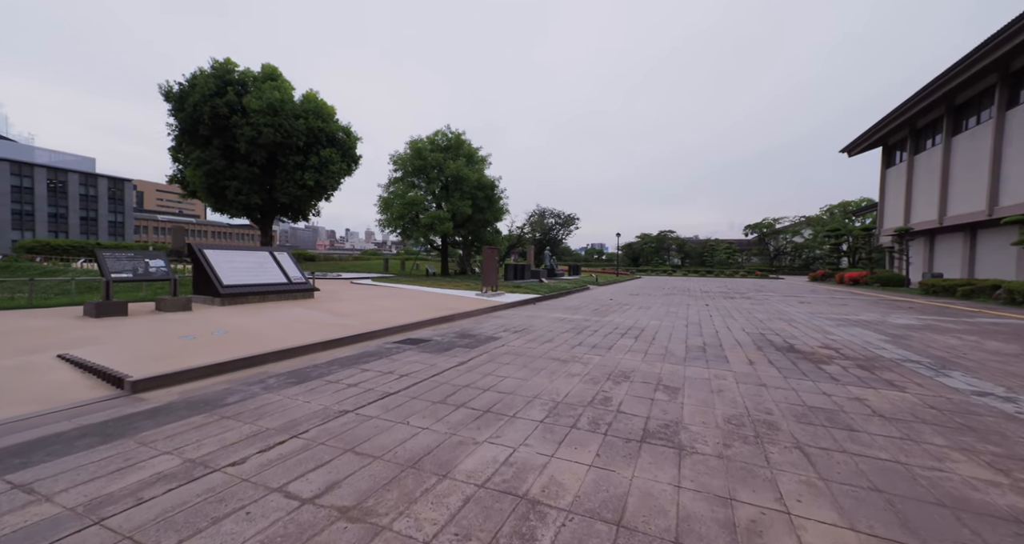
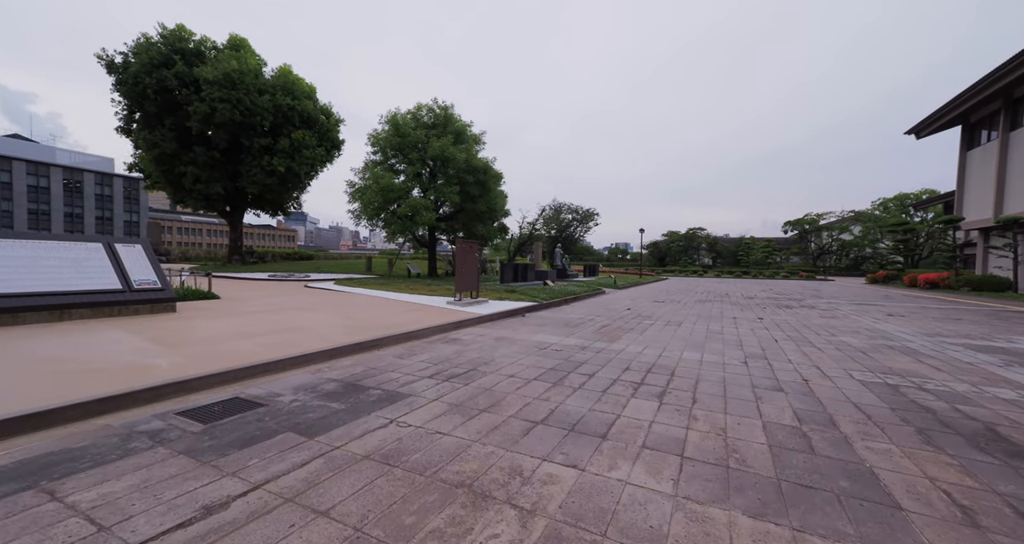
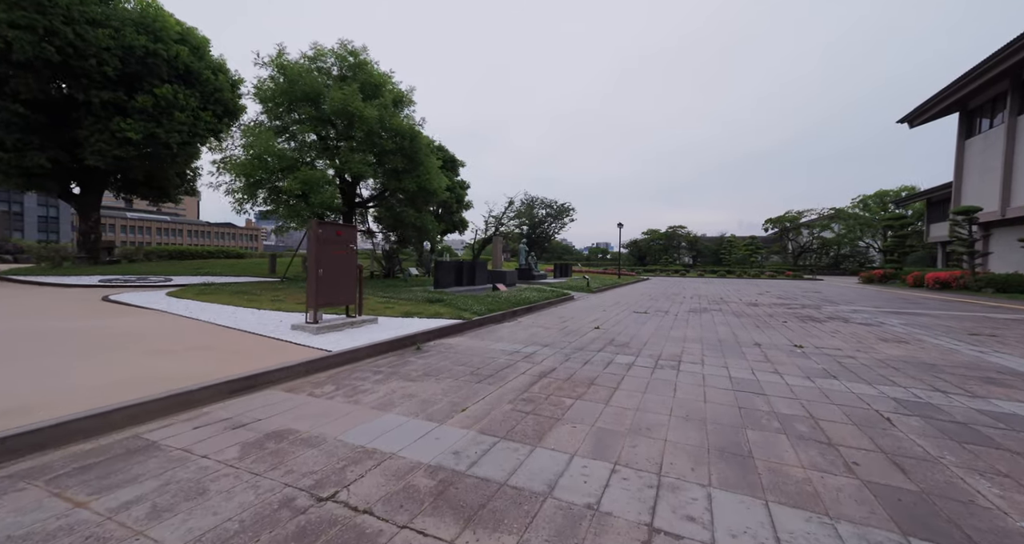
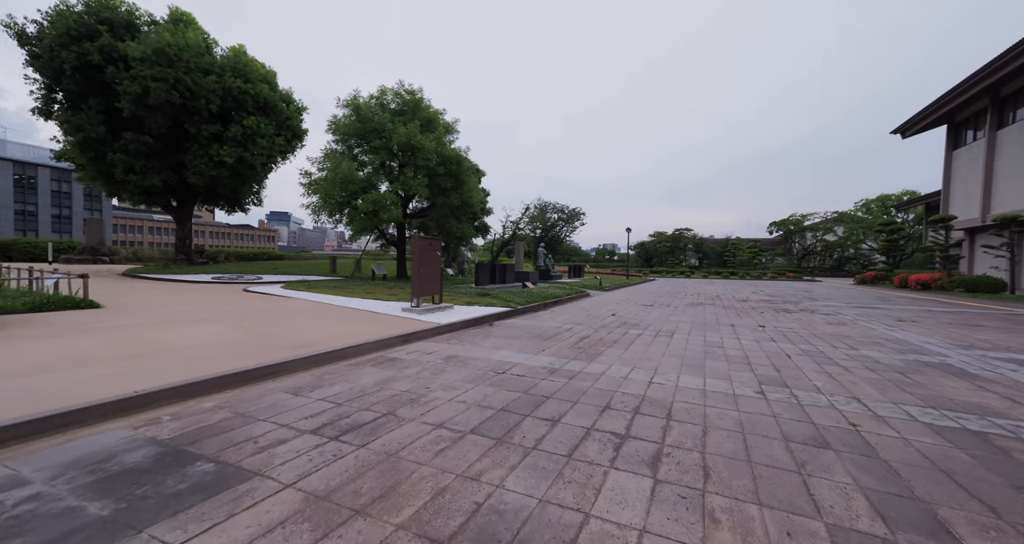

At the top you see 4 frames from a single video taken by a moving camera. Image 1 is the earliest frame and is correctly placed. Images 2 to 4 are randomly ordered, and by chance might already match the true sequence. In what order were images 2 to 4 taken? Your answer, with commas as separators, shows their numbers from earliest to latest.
2, 4, 3
